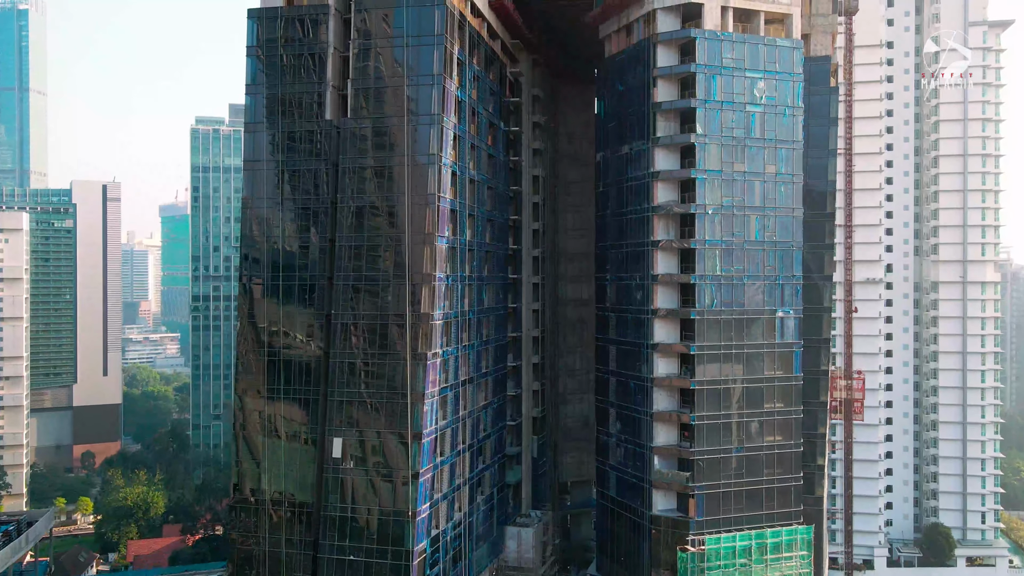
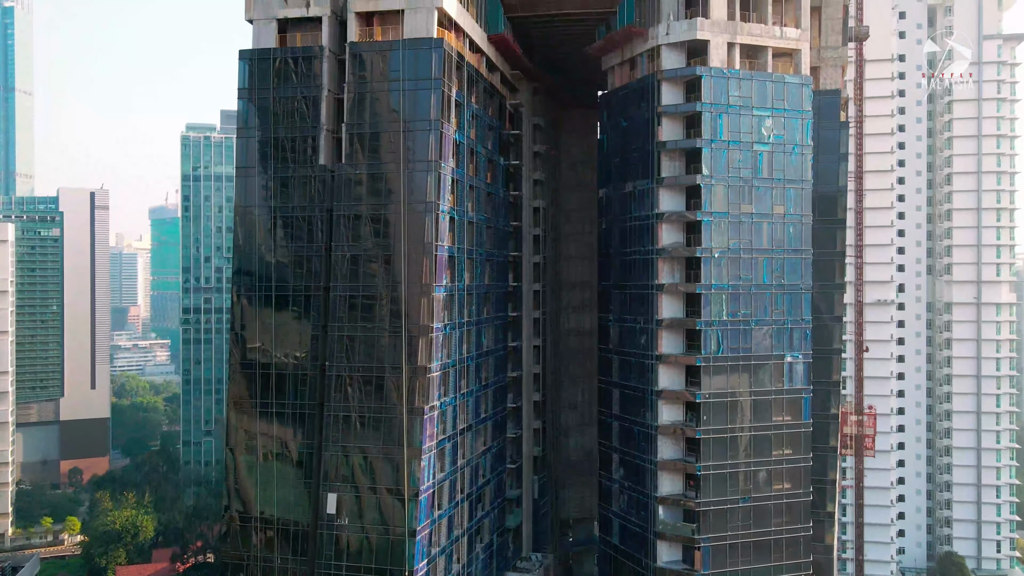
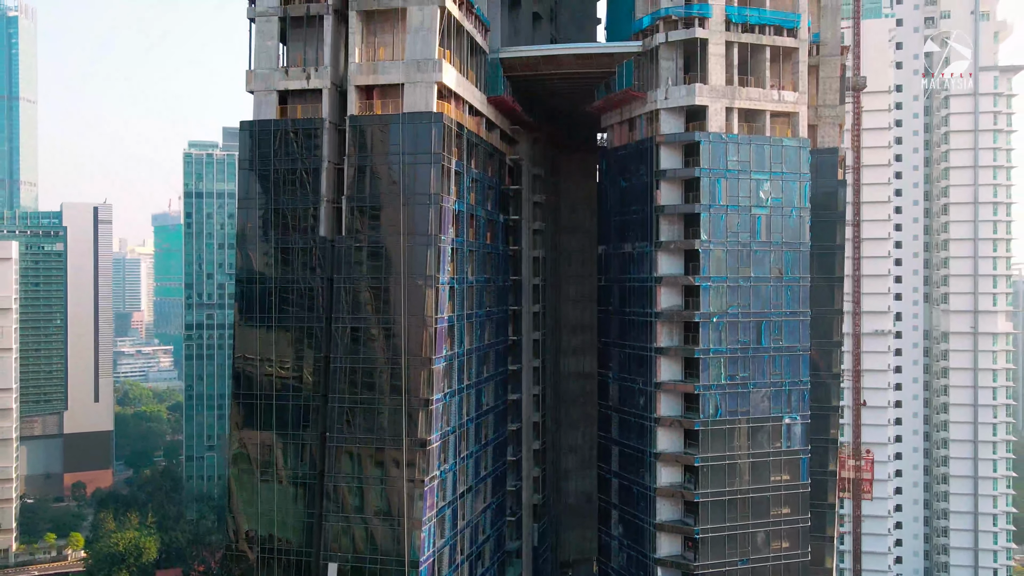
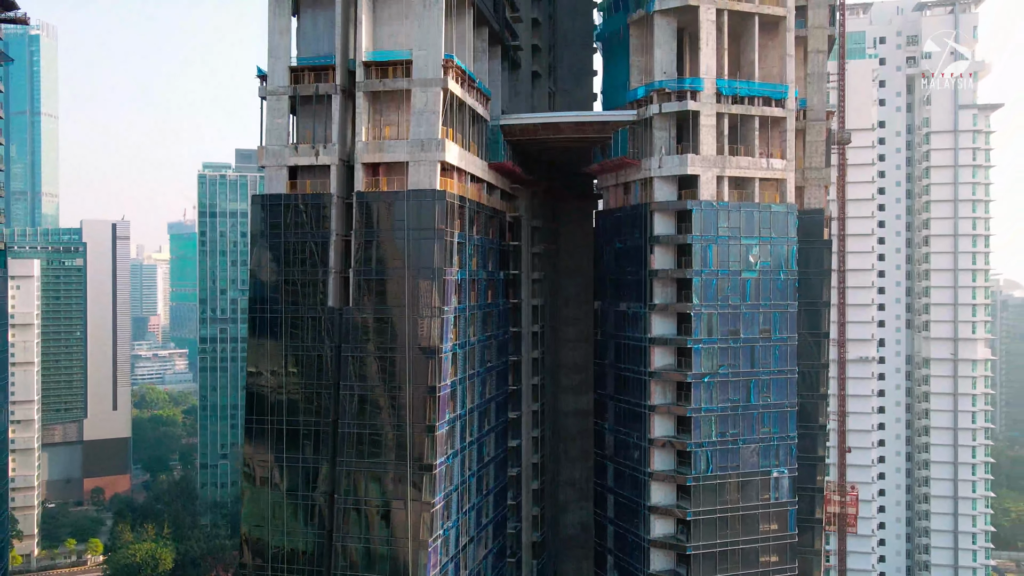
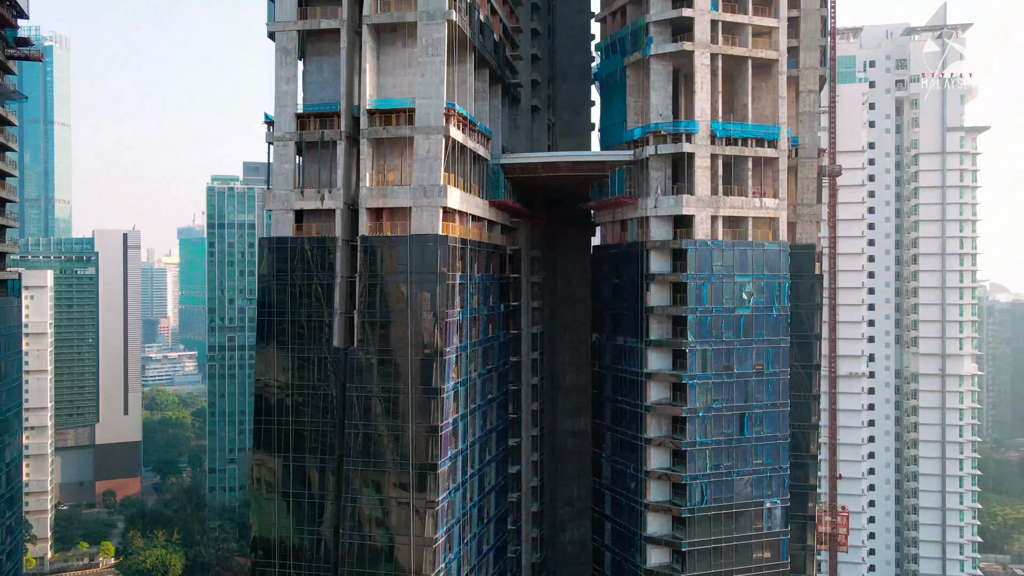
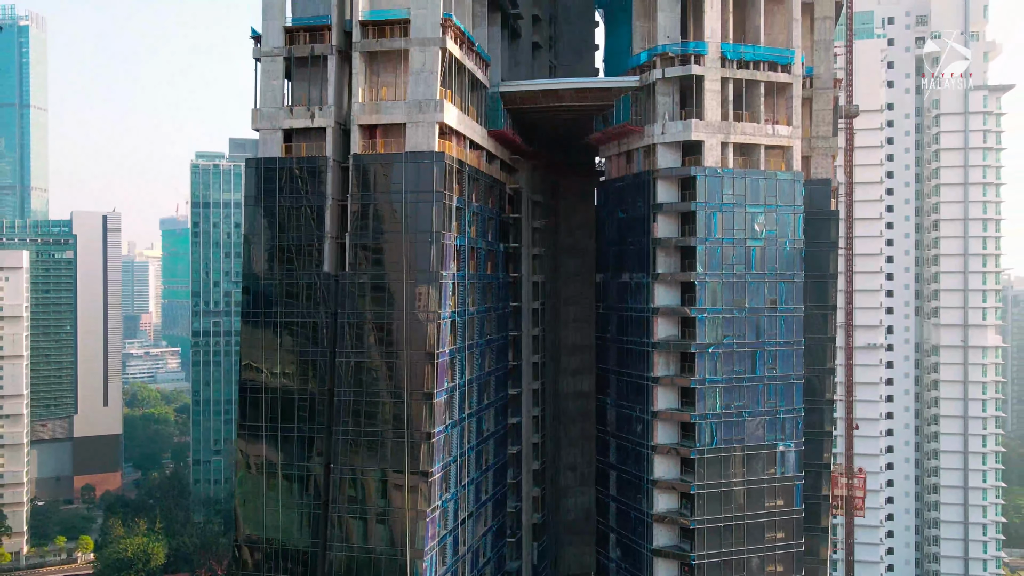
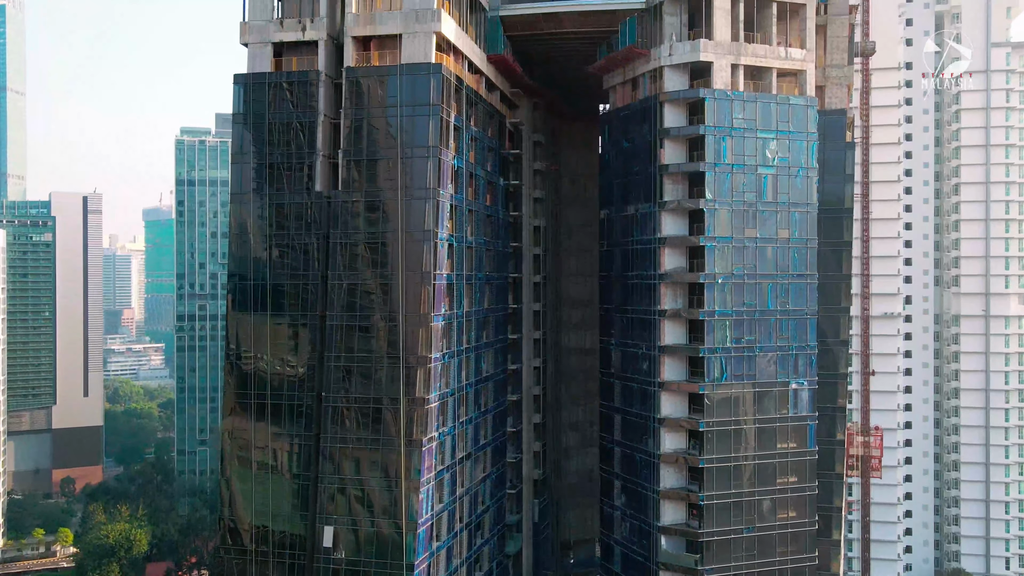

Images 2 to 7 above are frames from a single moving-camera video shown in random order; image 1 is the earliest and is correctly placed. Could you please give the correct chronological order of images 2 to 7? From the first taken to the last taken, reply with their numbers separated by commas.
2, 7, 3, 6, 4, 5
